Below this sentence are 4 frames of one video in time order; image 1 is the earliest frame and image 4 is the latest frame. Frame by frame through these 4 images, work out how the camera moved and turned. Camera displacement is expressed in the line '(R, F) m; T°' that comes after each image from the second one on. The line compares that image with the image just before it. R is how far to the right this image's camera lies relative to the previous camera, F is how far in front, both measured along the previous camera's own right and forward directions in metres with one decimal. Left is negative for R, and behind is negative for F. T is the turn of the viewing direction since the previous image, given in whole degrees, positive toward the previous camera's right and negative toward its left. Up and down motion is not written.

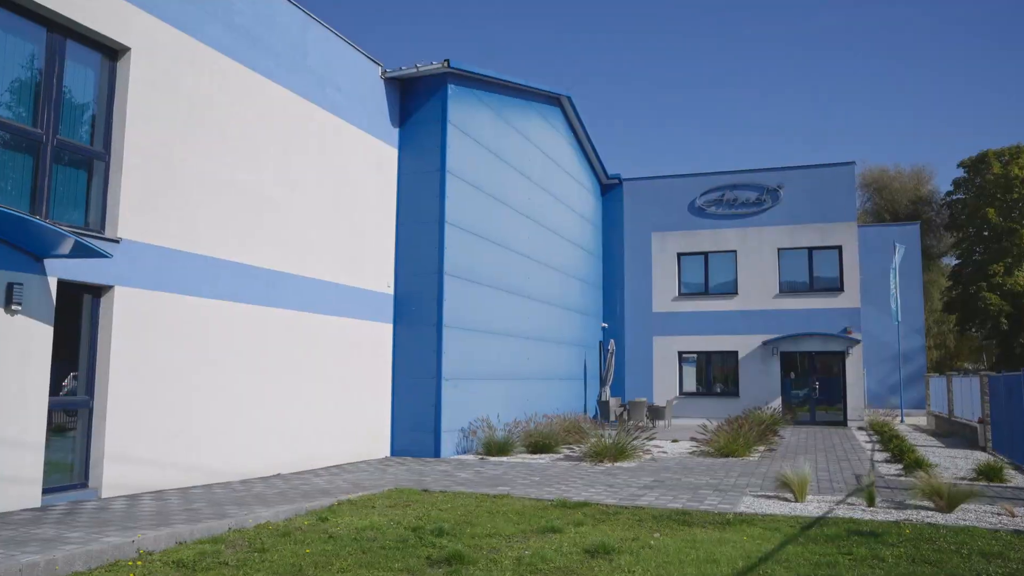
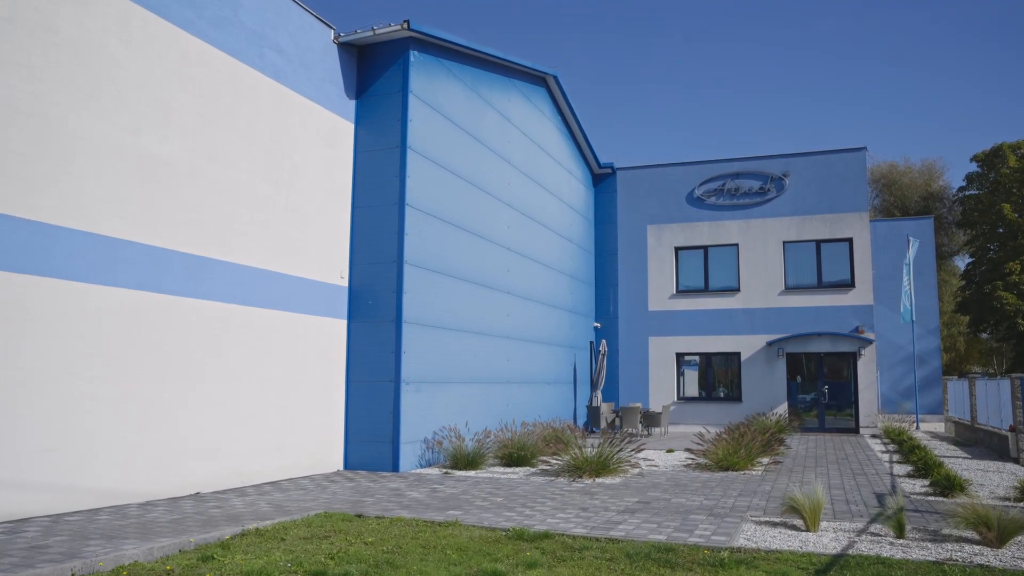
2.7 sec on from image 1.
(+0.6, +1.7) m; 0°
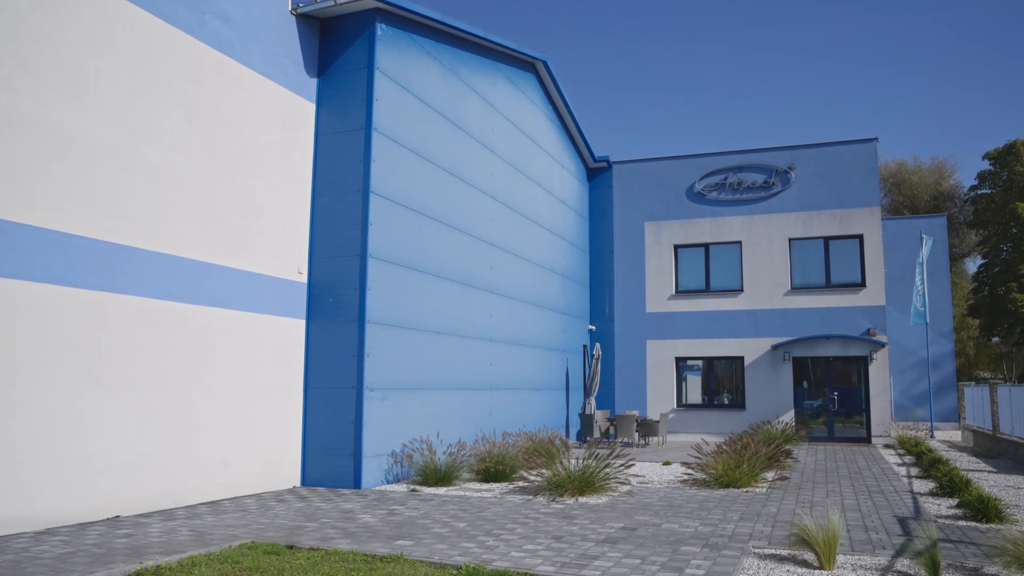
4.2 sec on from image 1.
(+0.4, +1.2) m; 0°
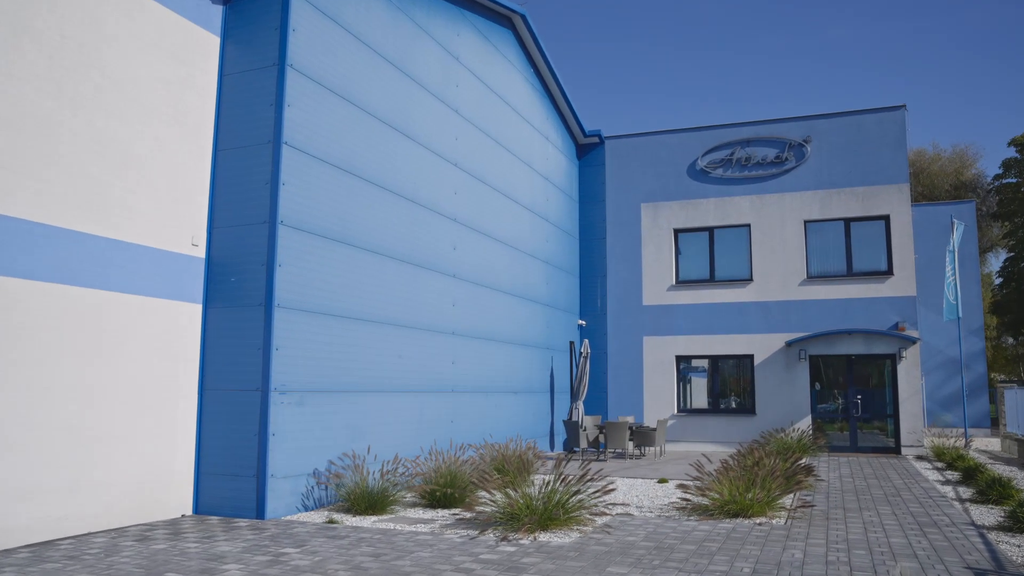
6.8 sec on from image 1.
(+0.7, +2.4) m; 0°
